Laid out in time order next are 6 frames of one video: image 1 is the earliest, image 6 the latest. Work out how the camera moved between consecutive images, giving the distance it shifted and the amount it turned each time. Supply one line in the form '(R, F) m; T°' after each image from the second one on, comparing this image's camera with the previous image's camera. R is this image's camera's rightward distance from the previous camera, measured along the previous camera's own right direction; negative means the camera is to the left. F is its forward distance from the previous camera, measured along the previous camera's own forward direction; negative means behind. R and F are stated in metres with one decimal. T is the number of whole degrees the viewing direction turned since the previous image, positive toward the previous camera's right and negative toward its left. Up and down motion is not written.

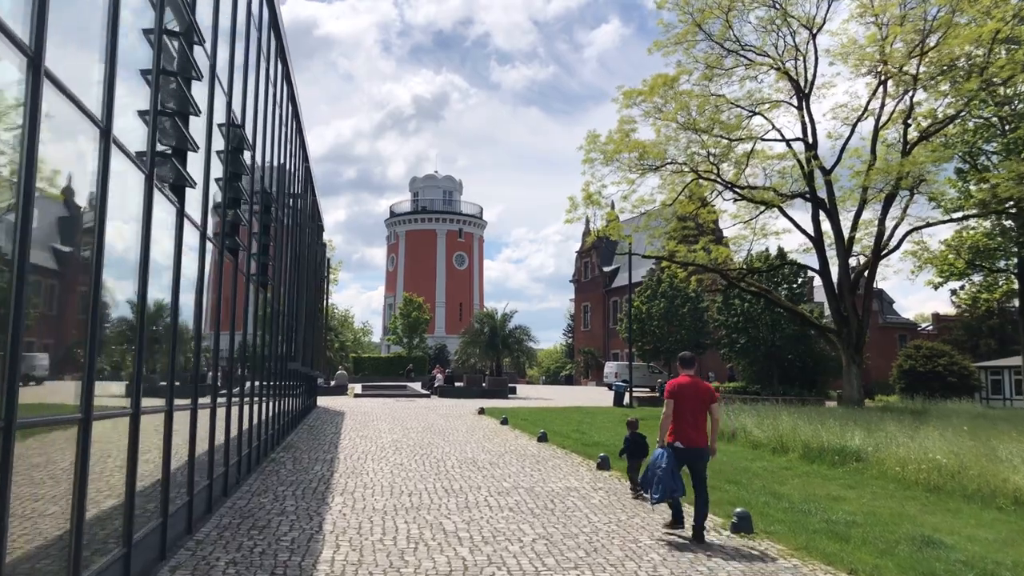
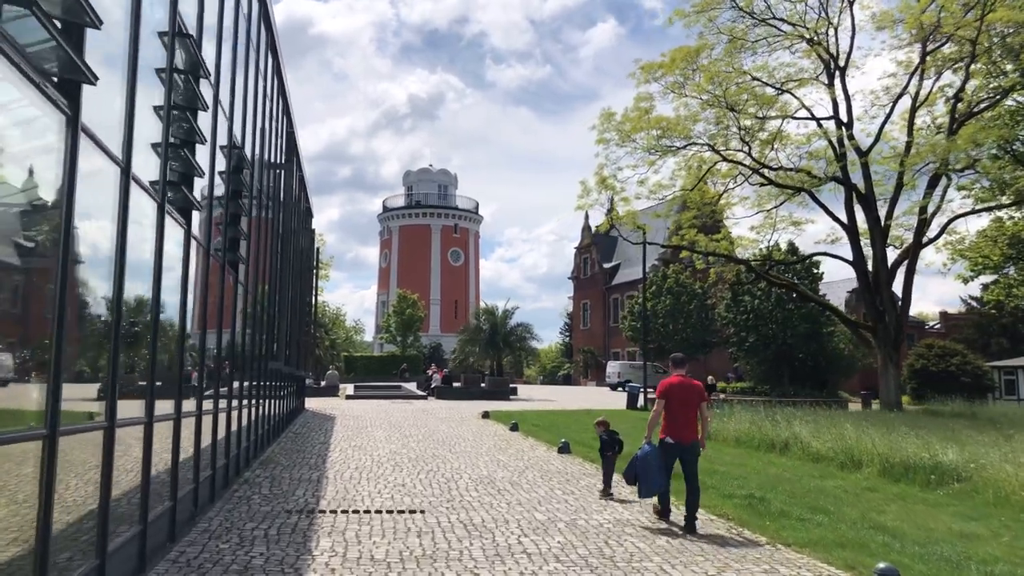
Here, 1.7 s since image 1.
(-0.5, +2.6) m; +1°
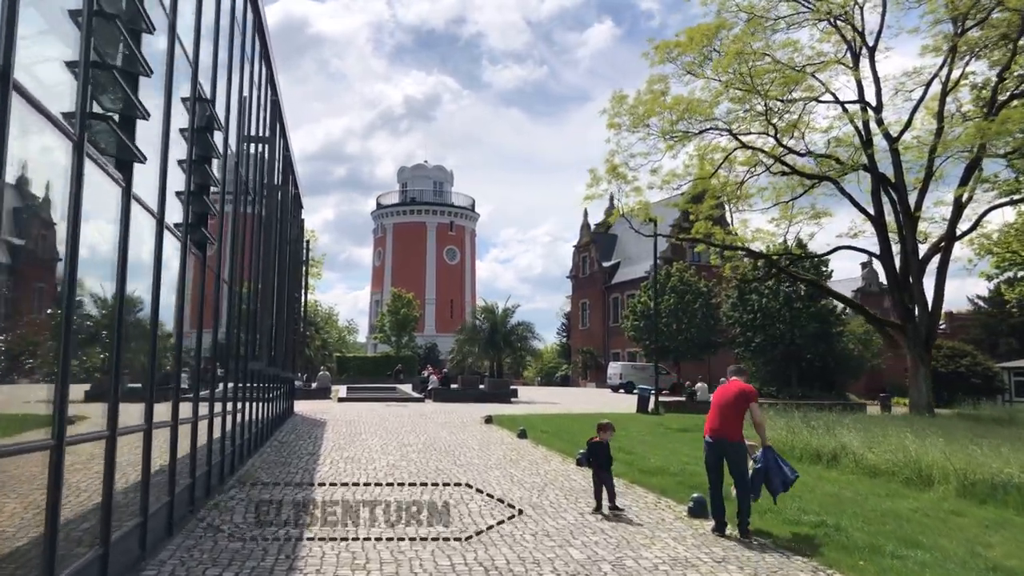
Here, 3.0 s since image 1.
(-0.3, +1.8) m; 0°
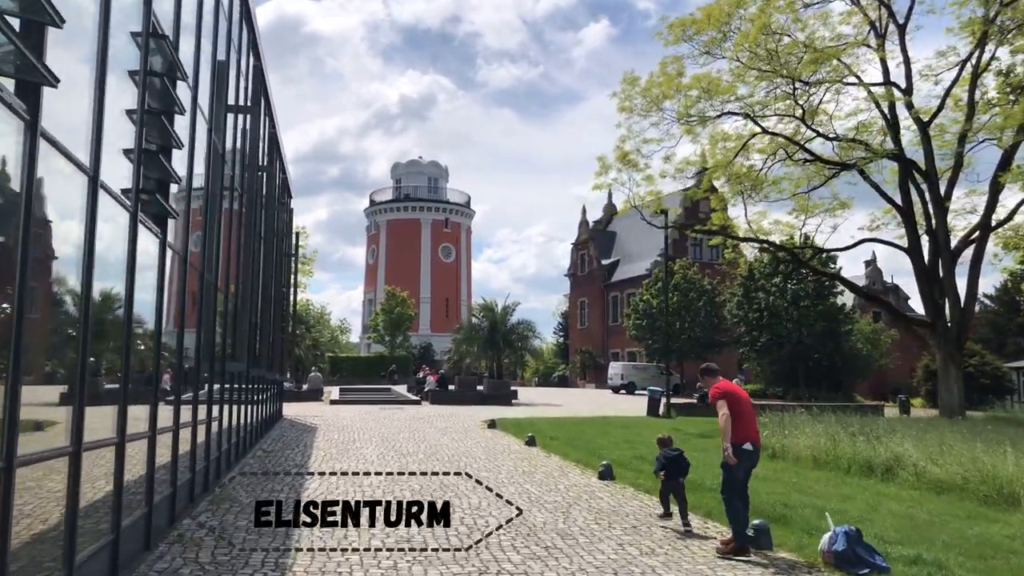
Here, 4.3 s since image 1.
(-0.3, +1.7) m; 0°
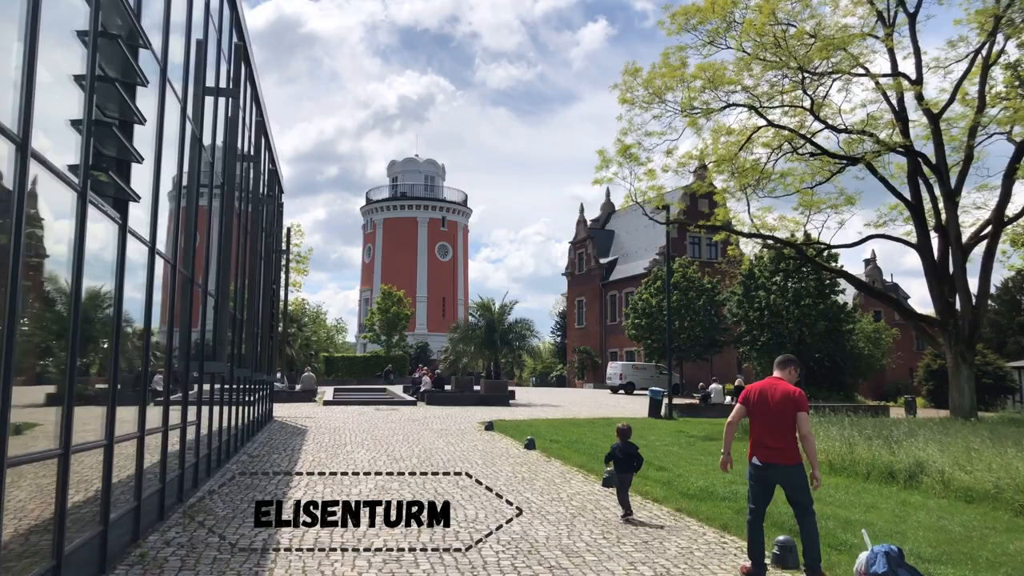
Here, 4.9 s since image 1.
(0.0, +0.7) m; 0°
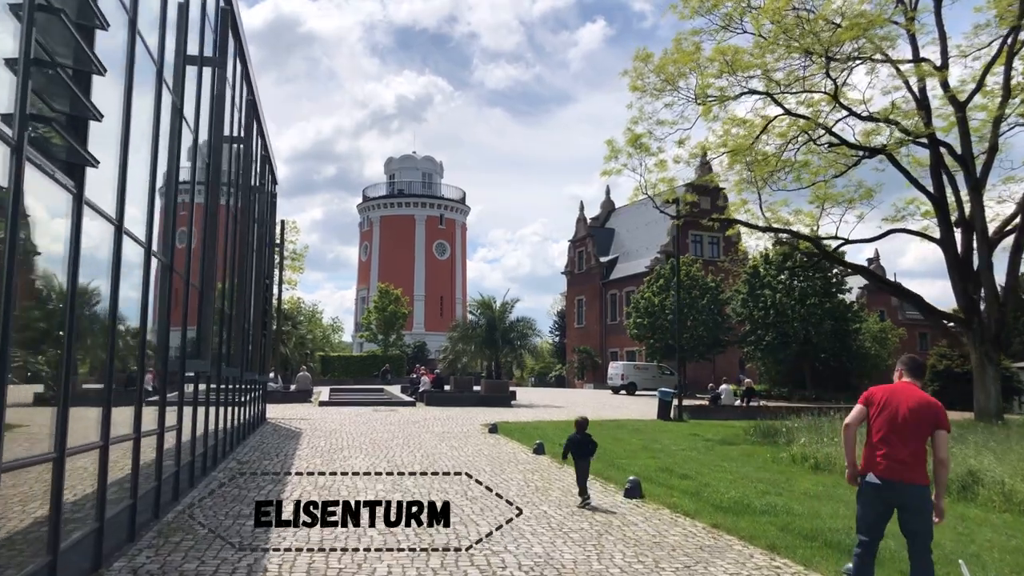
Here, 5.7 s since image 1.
(-0.2, +1.1) m; 0°
